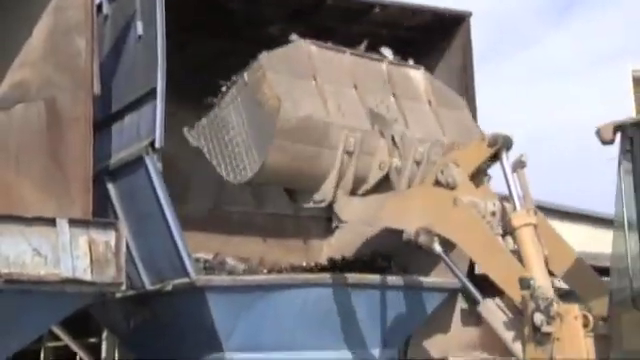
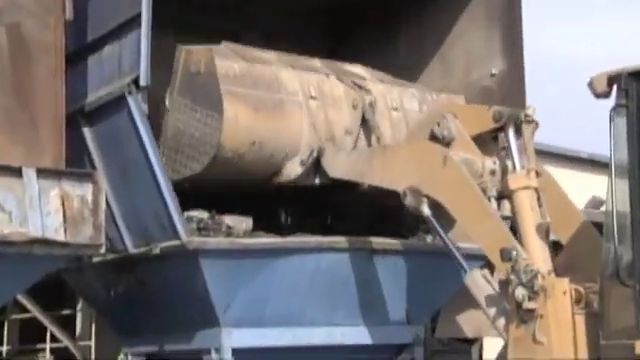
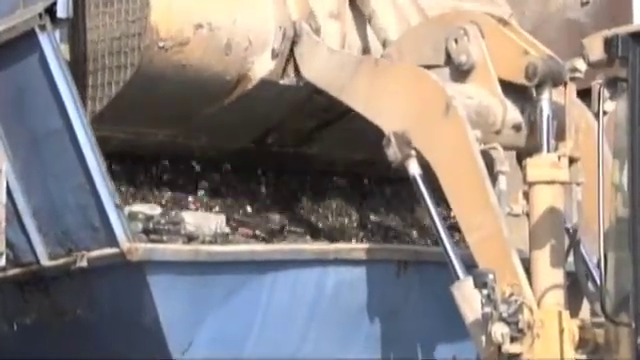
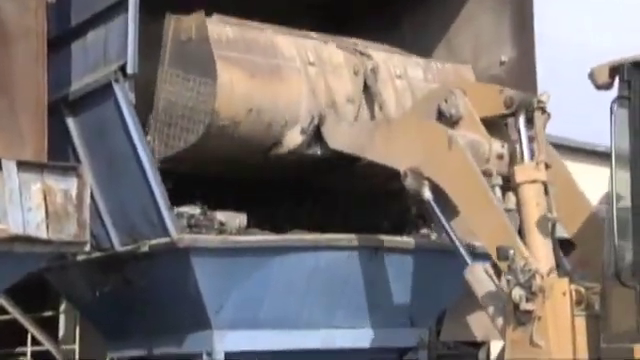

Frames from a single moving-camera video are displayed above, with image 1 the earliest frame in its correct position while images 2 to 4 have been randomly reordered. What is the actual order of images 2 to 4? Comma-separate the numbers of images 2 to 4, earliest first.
2, 4, 3
